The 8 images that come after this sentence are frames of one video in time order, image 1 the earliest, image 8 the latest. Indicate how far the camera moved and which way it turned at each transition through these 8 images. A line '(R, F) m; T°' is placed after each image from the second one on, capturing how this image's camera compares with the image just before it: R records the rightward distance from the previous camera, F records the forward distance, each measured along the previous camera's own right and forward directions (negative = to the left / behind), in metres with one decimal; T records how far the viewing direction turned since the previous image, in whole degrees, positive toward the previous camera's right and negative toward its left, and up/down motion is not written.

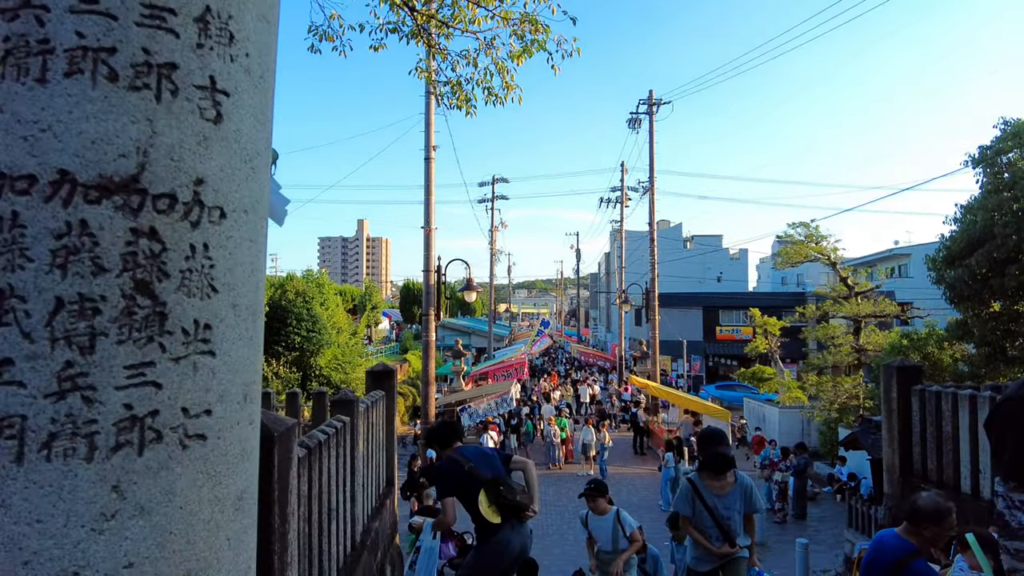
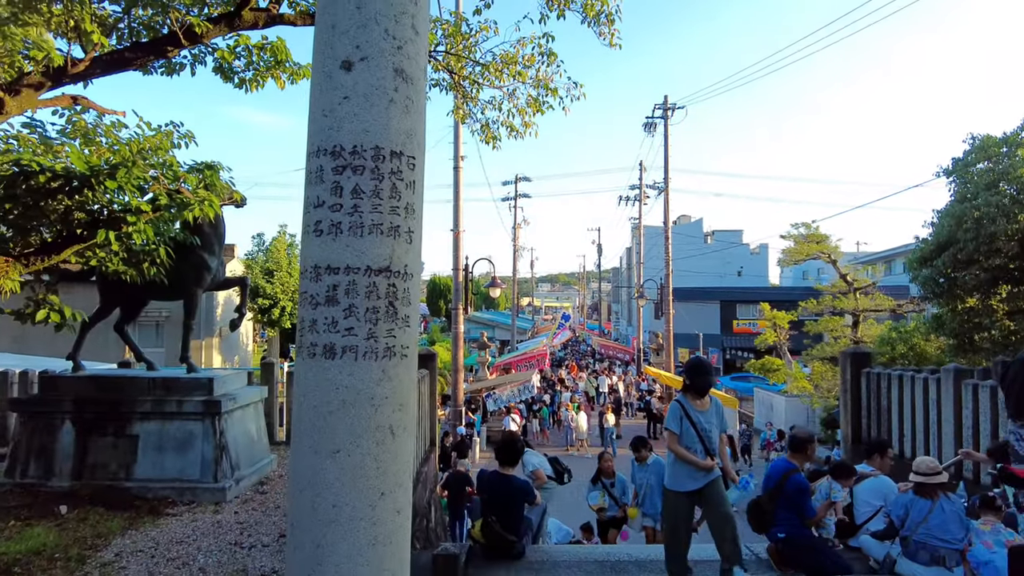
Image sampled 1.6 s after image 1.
(+0.1, -1.7) m; -2°
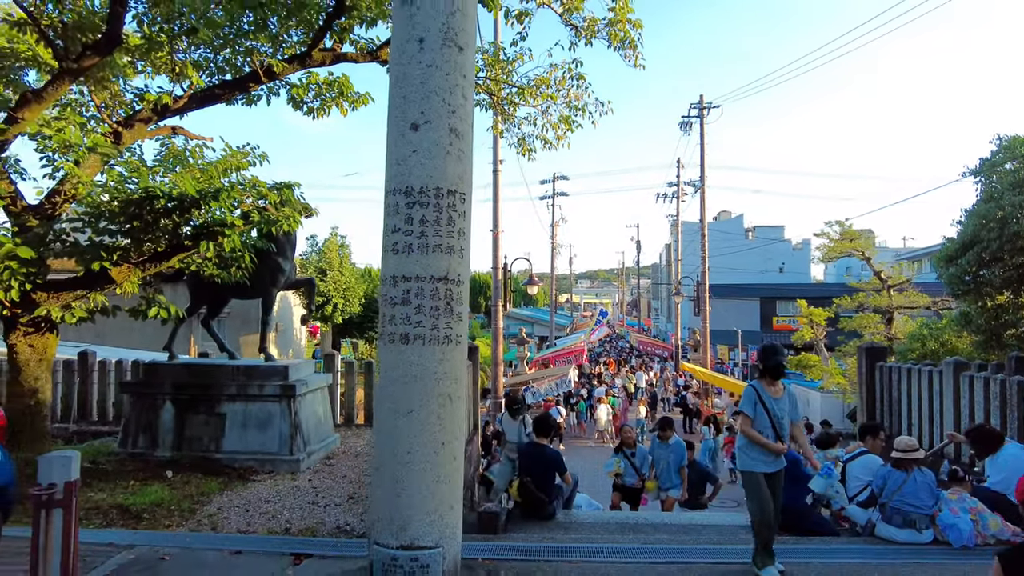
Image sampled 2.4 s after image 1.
(+0.1, -0.9) m; -3°
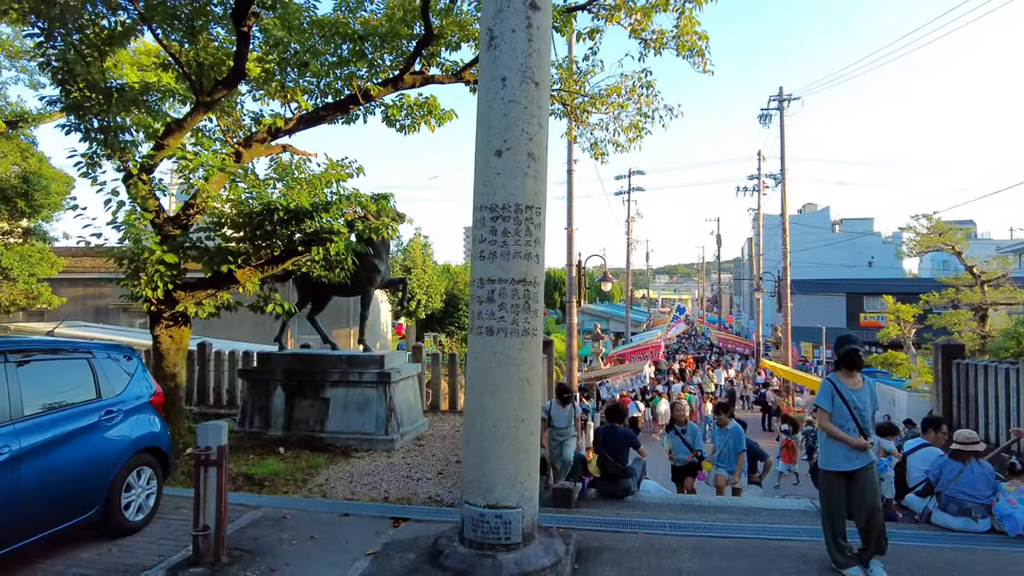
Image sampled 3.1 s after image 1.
(0.0, -0.6) m; -7°
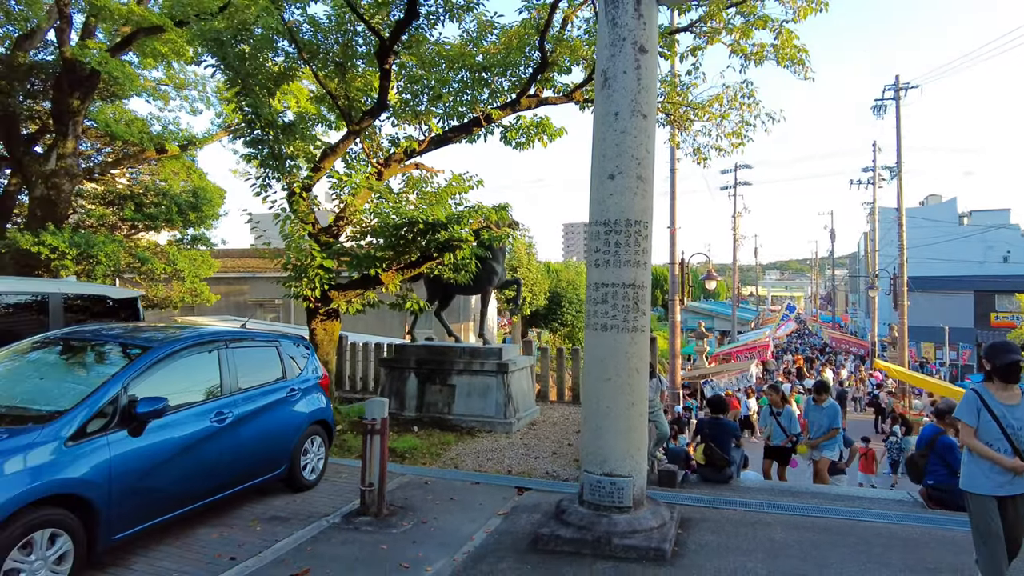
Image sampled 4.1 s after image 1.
(-0.1, -0.8) m; -9°
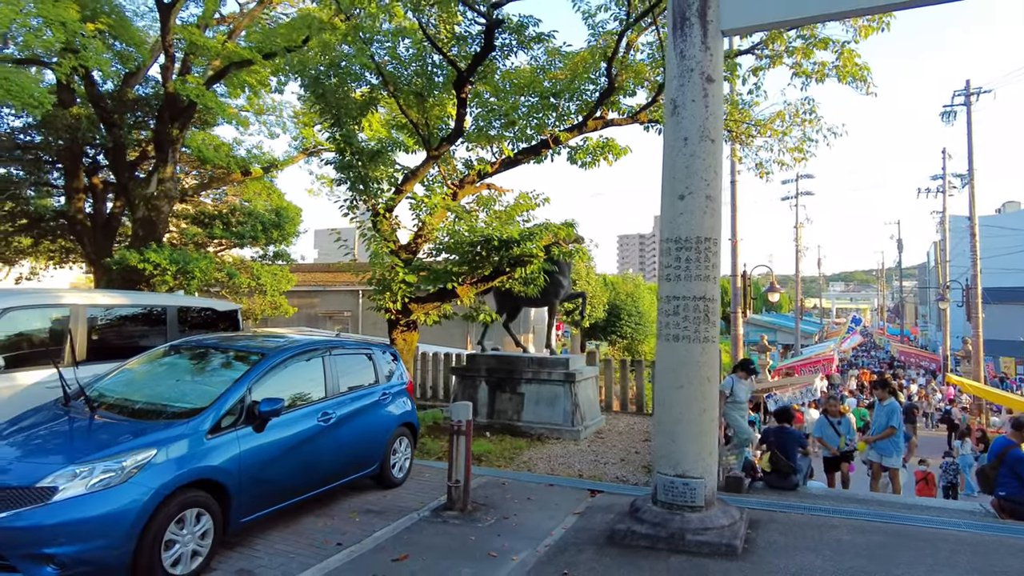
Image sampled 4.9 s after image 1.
(-0.2, -0.5) m; -5°
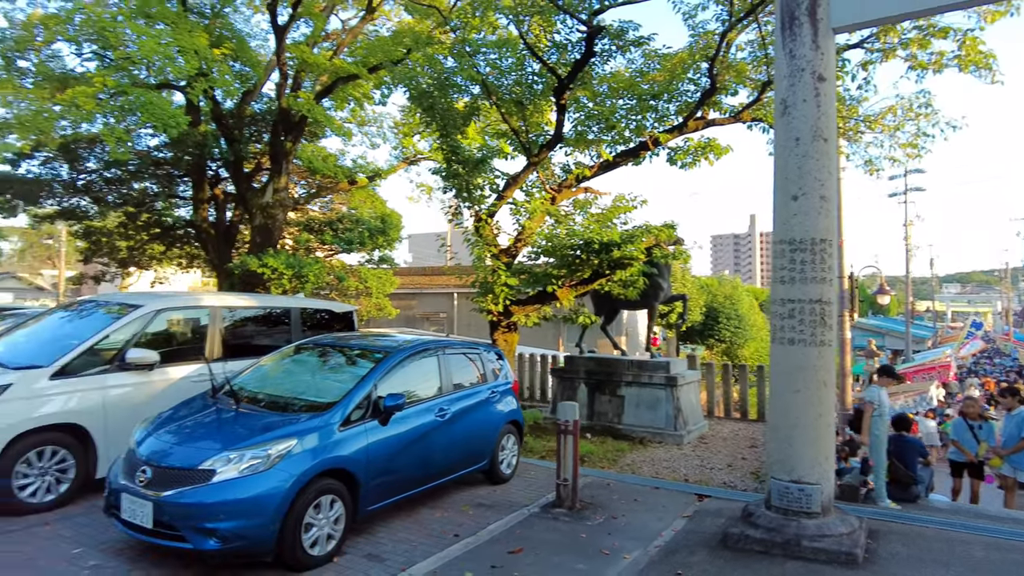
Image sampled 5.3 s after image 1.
(-0.2, -0.2) m; -8°
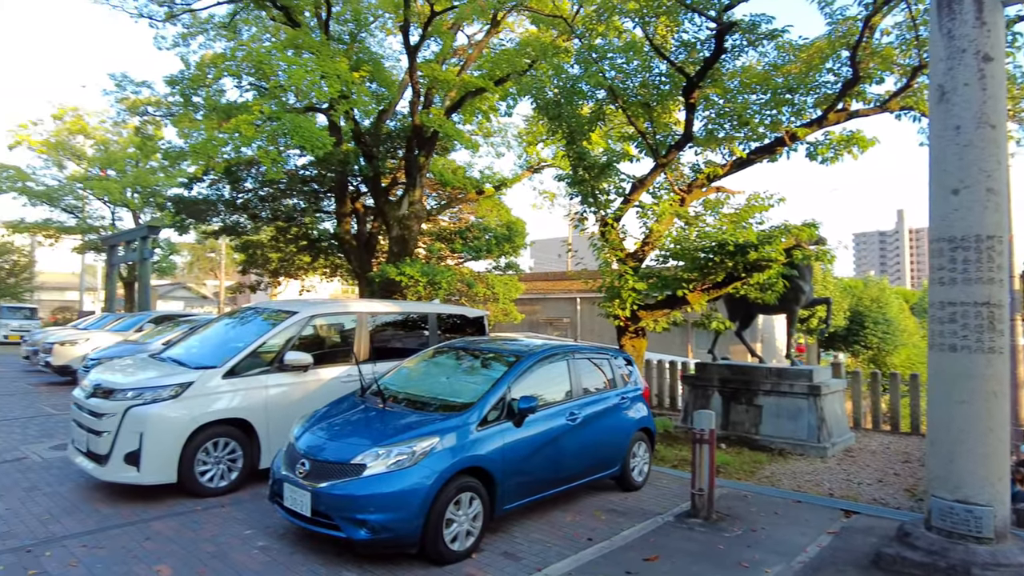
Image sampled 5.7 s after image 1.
(-0.1, -0.1) m; -11°
